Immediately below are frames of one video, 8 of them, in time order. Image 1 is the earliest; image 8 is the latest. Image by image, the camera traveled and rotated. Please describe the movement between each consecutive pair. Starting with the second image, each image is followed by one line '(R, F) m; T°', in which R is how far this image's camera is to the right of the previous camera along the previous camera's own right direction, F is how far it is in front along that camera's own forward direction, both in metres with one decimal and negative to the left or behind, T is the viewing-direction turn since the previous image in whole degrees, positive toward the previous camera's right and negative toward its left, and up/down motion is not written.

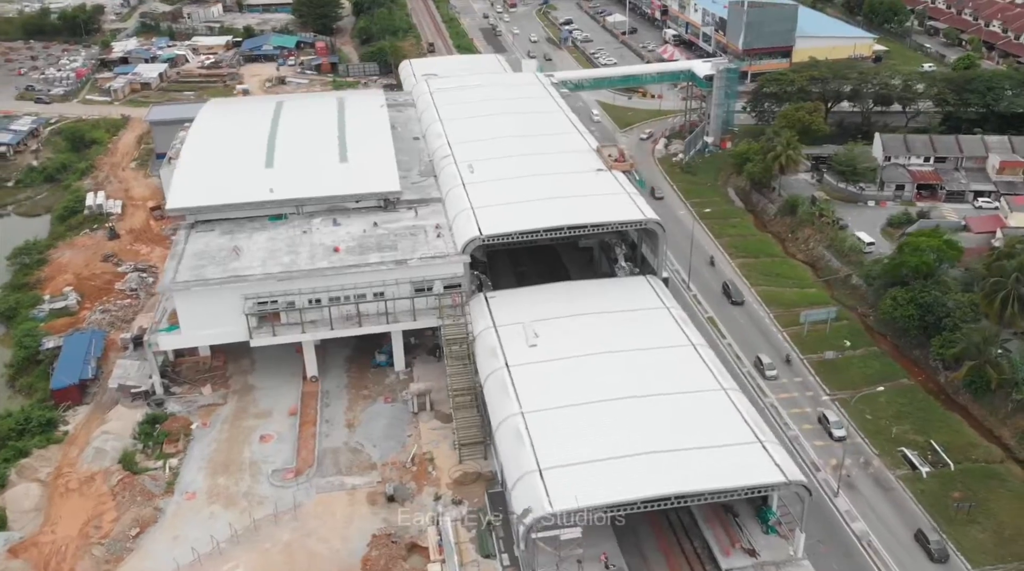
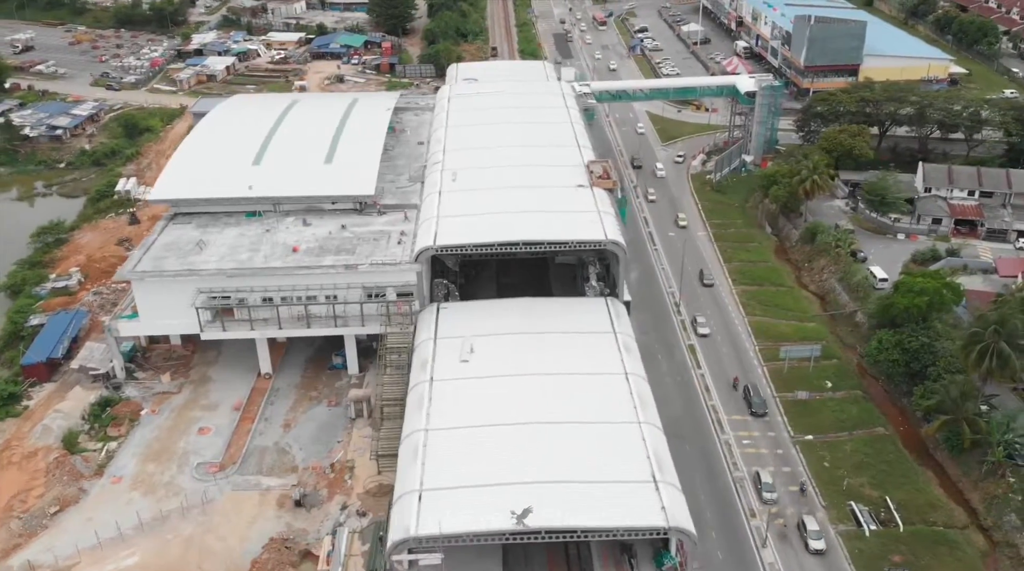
(+8.3, +1.3) m; -7°
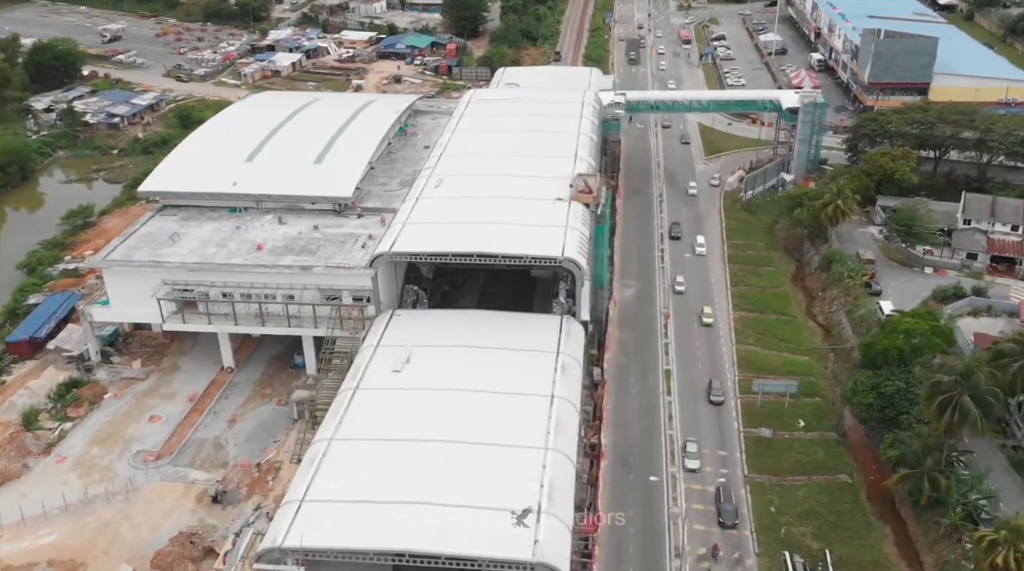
(+8.1, +1.4) m; -7°
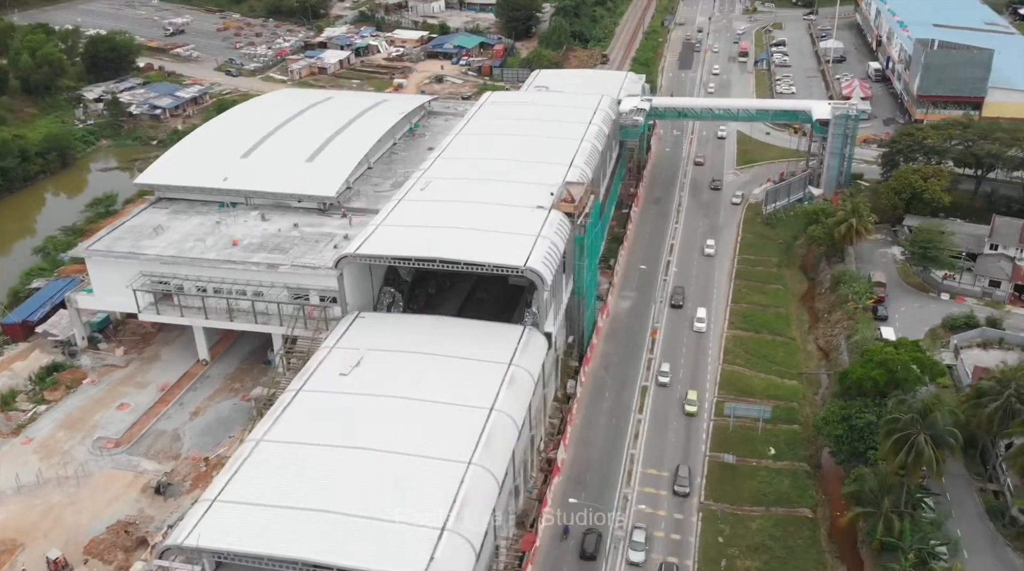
(+6.2, +1.1) m; -5°
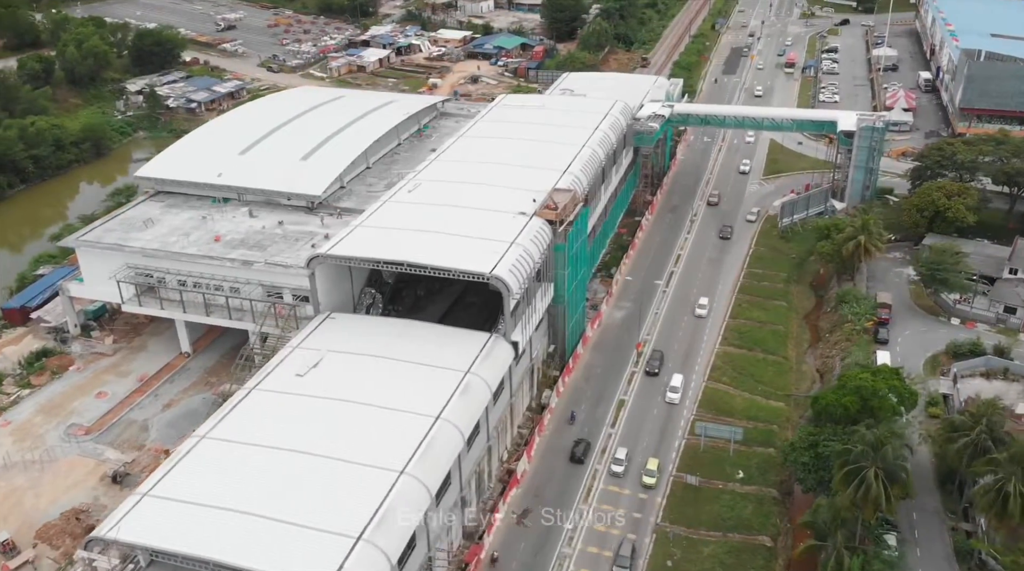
(+5.2, +0.8) m; -5°
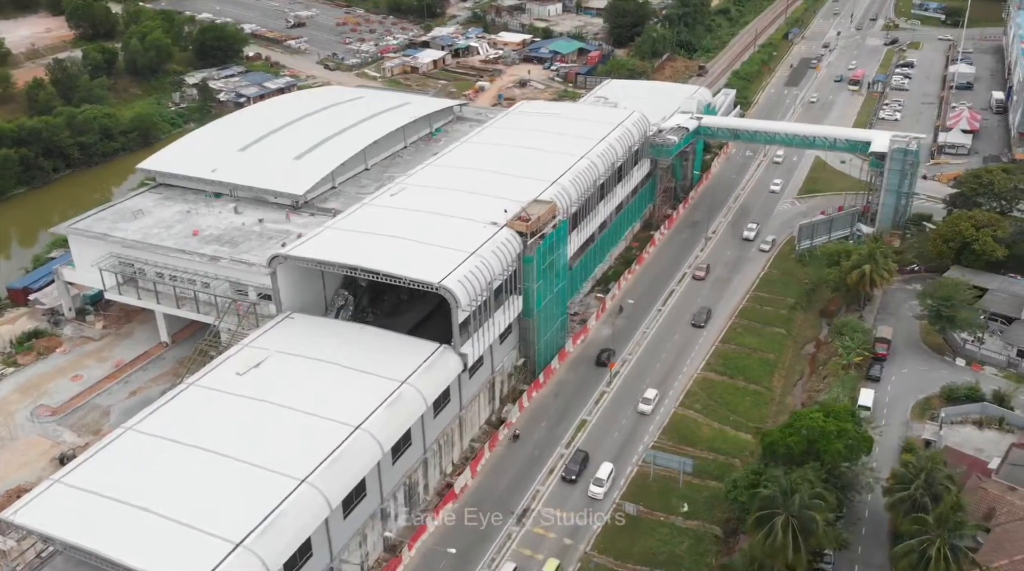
(+7.2, +1.3) m; -6°
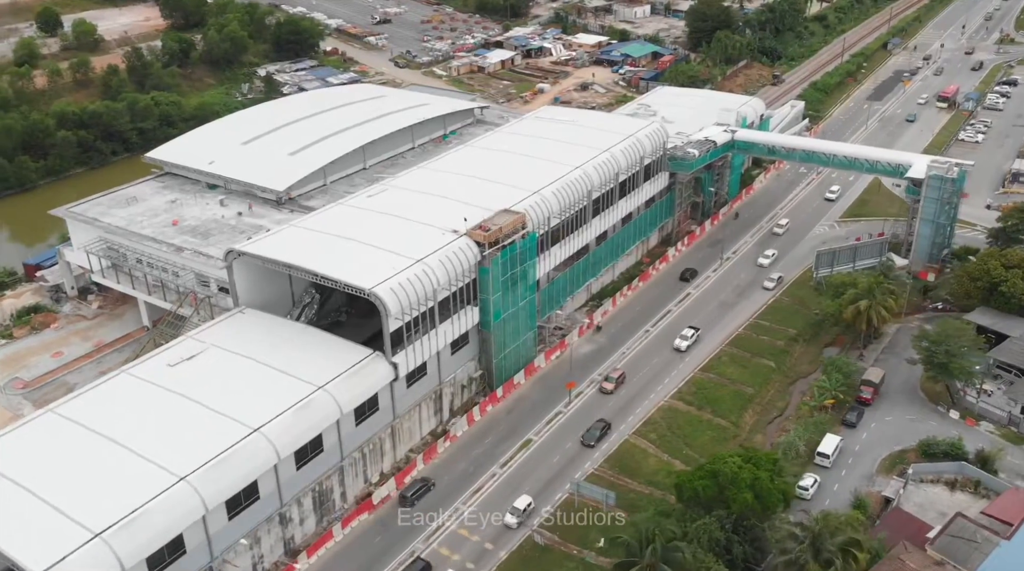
(+9.1, +1.9) m; -8°
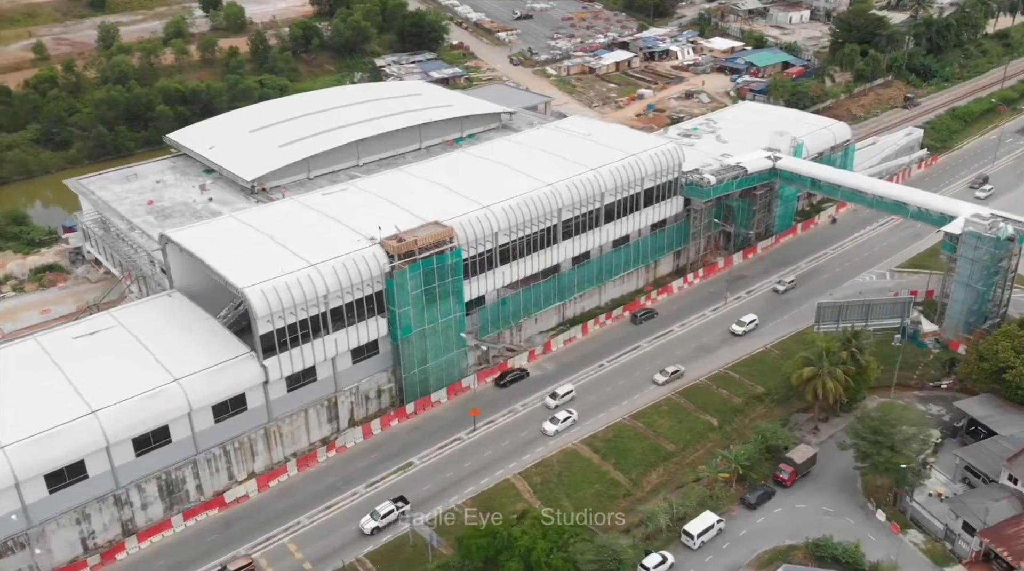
(+15.8, +4.2) m; -14°
